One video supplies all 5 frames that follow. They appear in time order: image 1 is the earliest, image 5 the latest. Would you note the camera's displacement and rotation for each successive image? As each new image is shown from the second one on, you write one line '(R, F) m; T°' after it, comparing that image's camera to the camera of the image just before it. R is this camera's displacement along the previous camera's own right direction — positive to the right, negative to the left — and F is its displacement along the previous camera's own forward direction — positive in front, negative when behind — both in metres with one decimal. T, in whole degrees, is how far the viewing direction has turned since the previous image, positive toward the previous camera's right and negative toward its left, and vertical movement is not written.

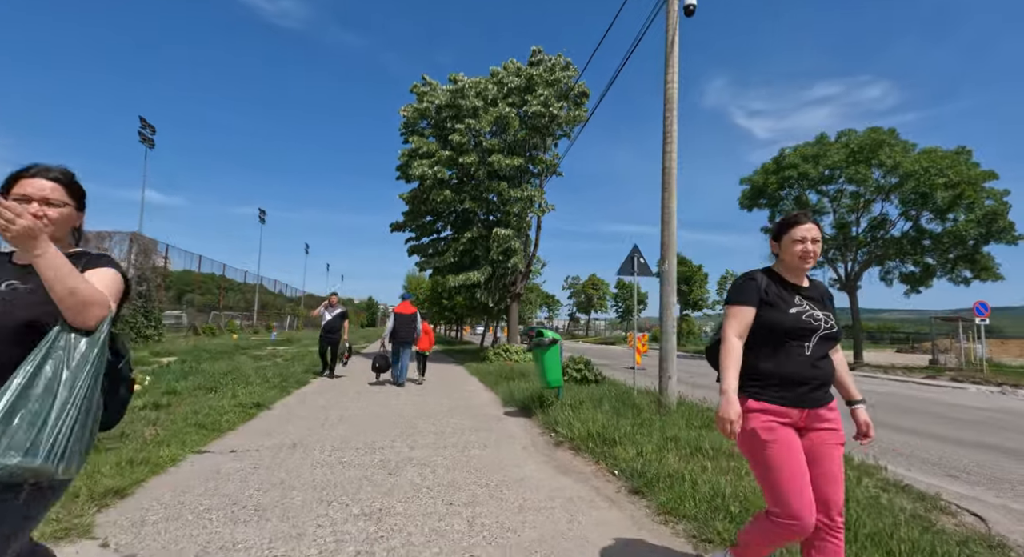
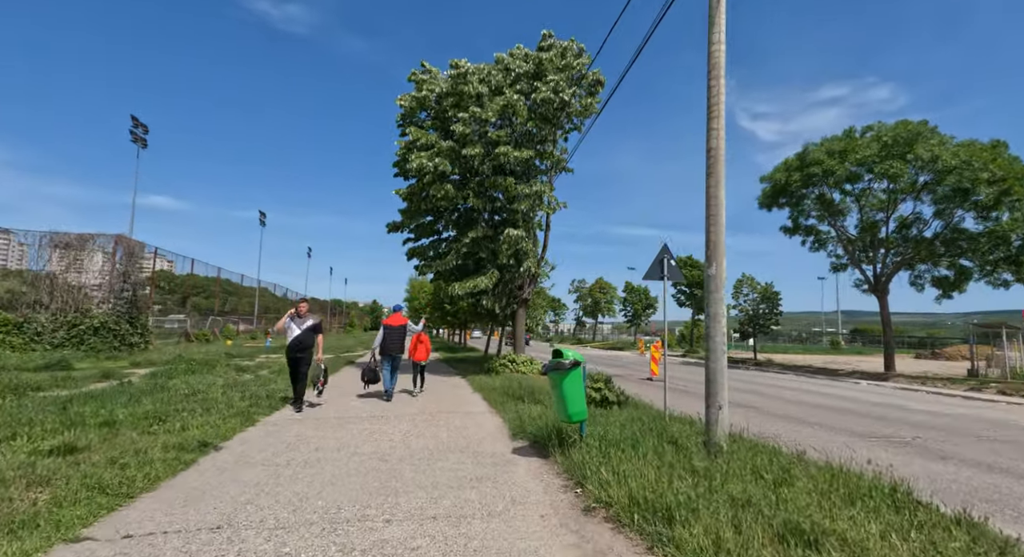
(-0.1, +1.5) m; -1°
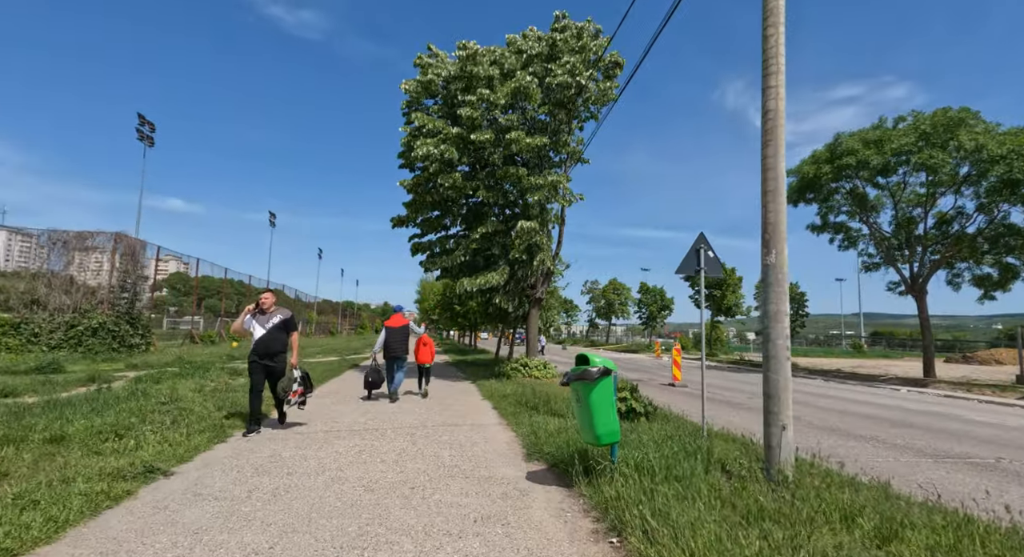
(0.0, +1.1) m; -1°
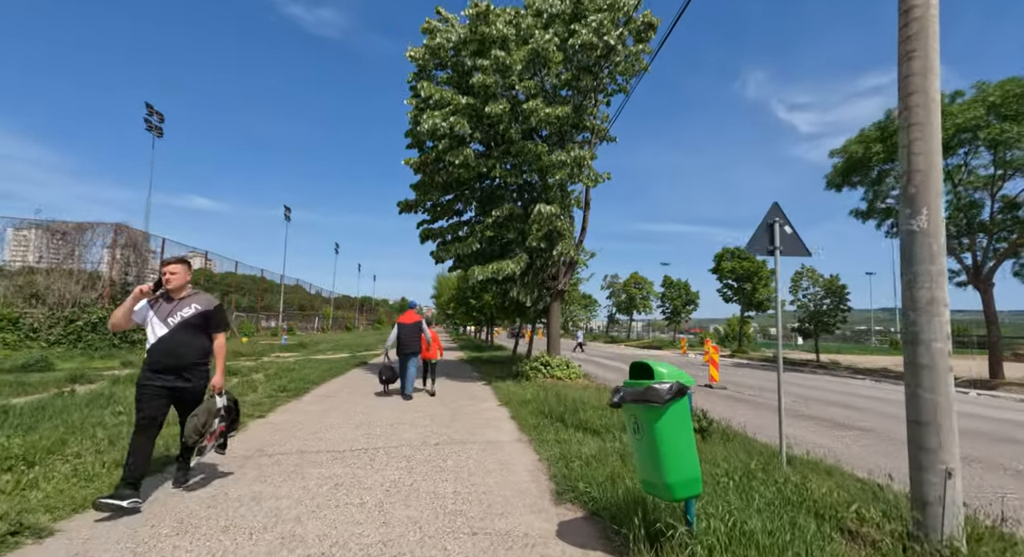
(-0.1, +1.6) m; -2°
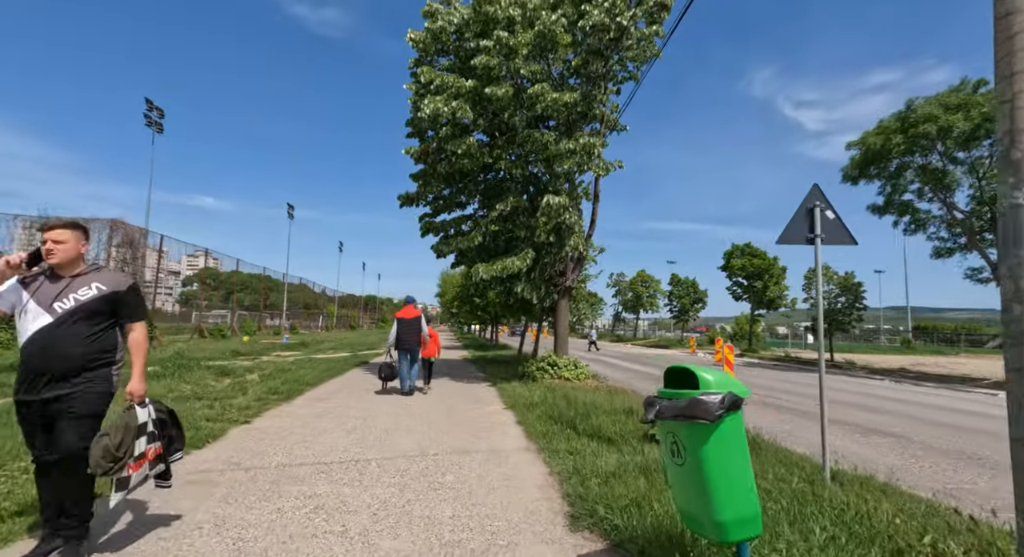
(0.0, +0.7) m; -1°
